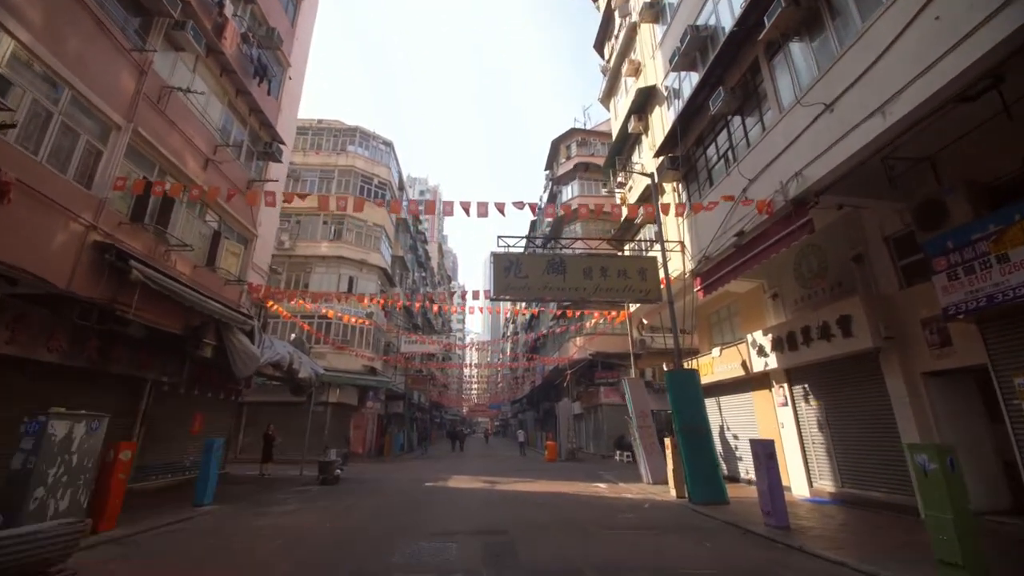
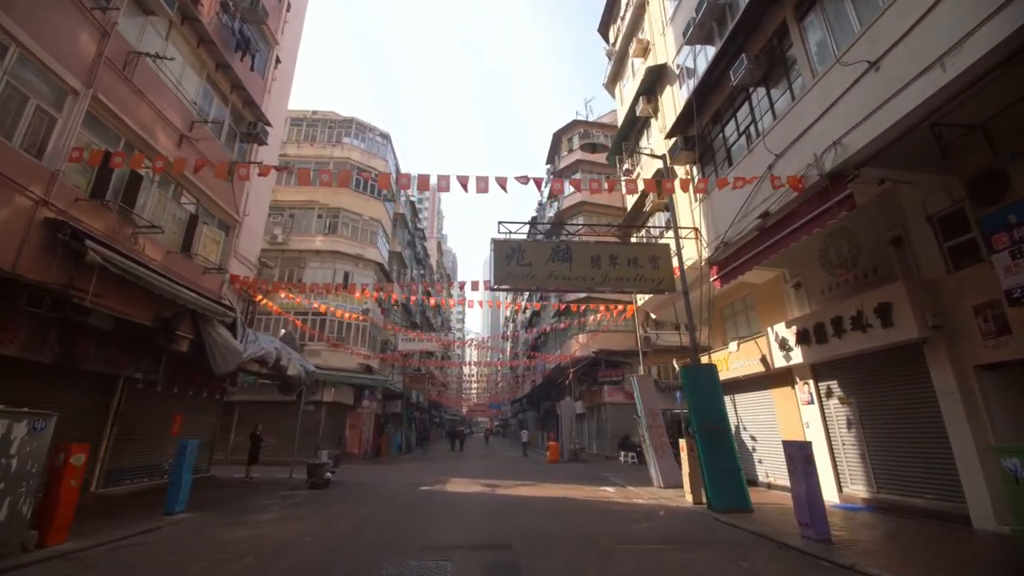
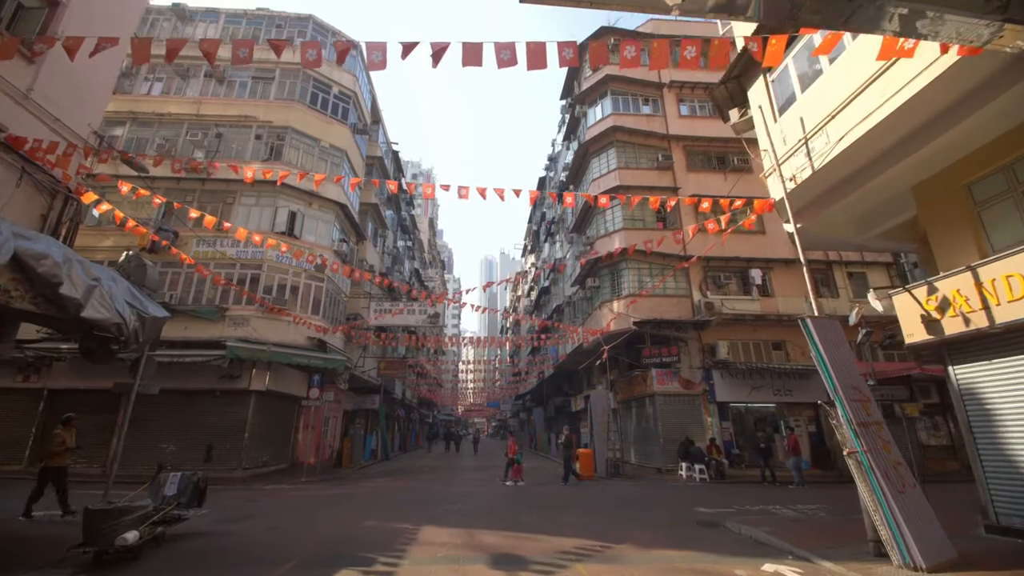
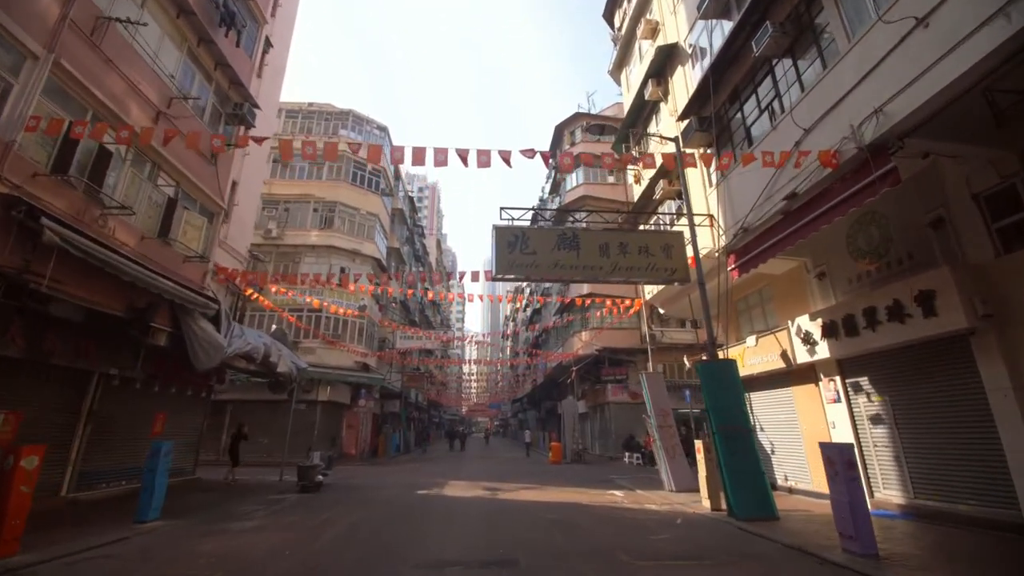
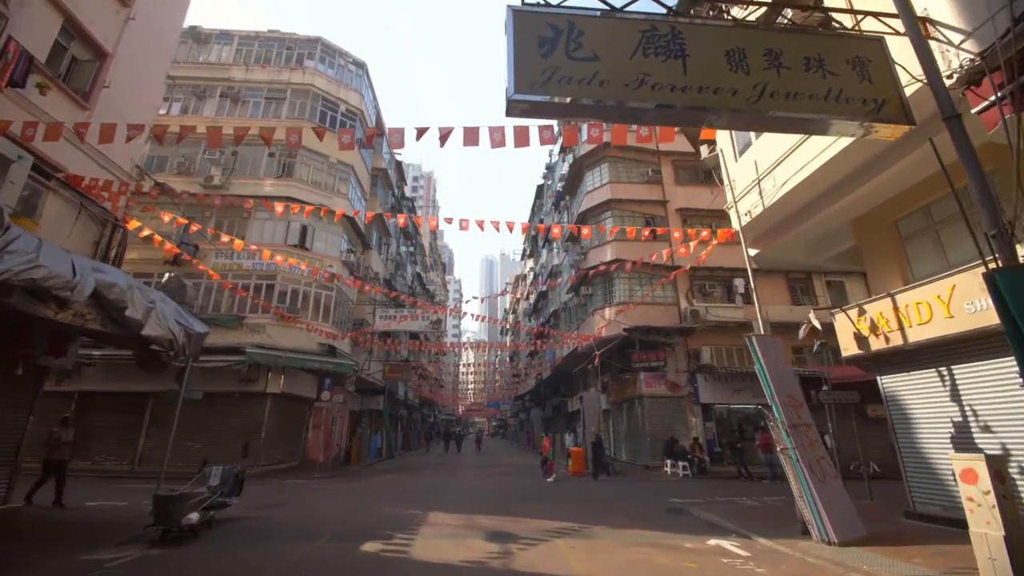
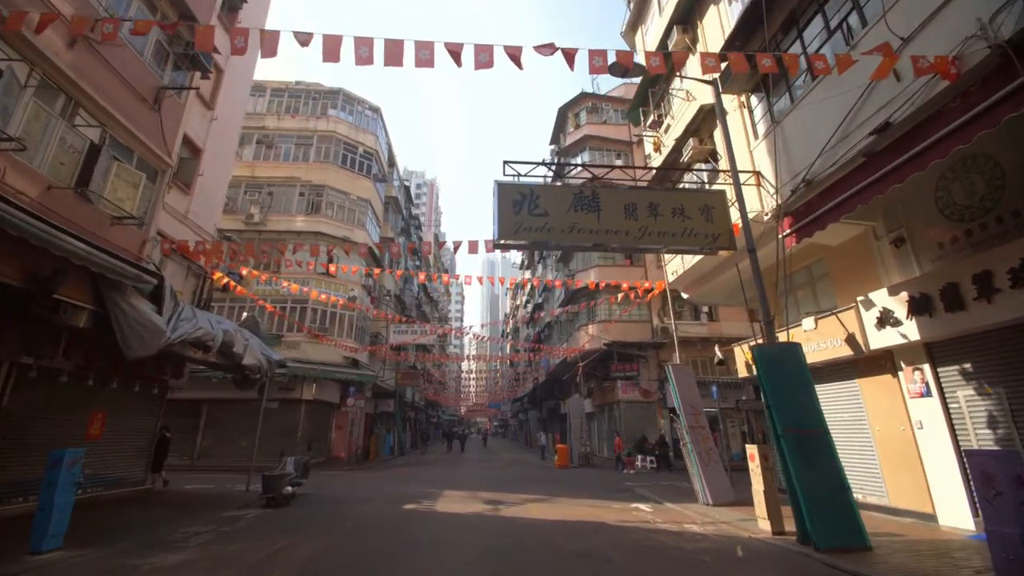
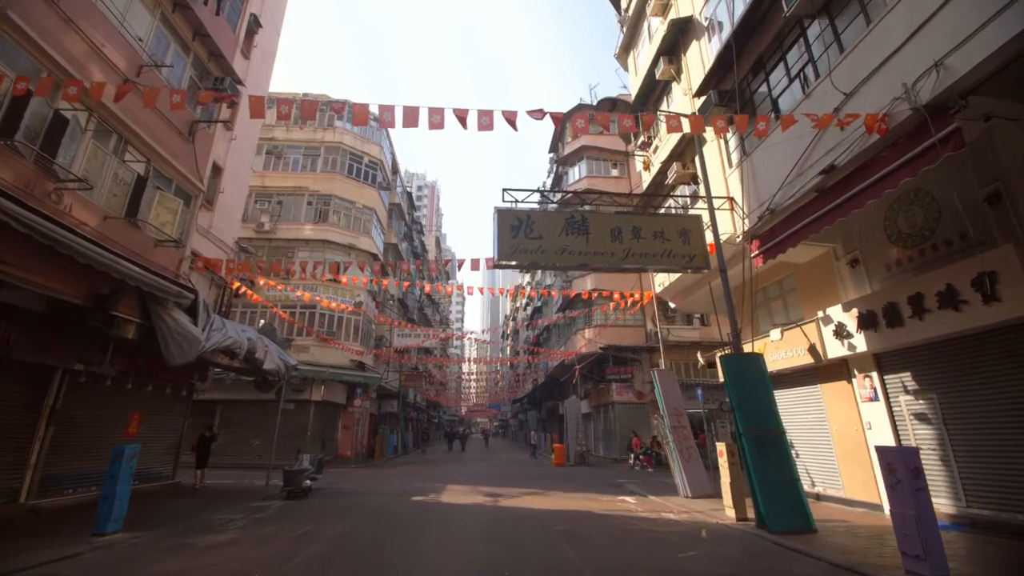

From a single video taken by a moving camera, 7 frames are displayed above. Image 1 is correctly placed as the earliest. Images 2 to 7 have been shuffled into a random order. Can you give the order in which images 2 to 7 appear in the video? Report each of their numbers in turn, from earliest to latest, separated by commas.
2, 4, 7, 6, 5, 3
